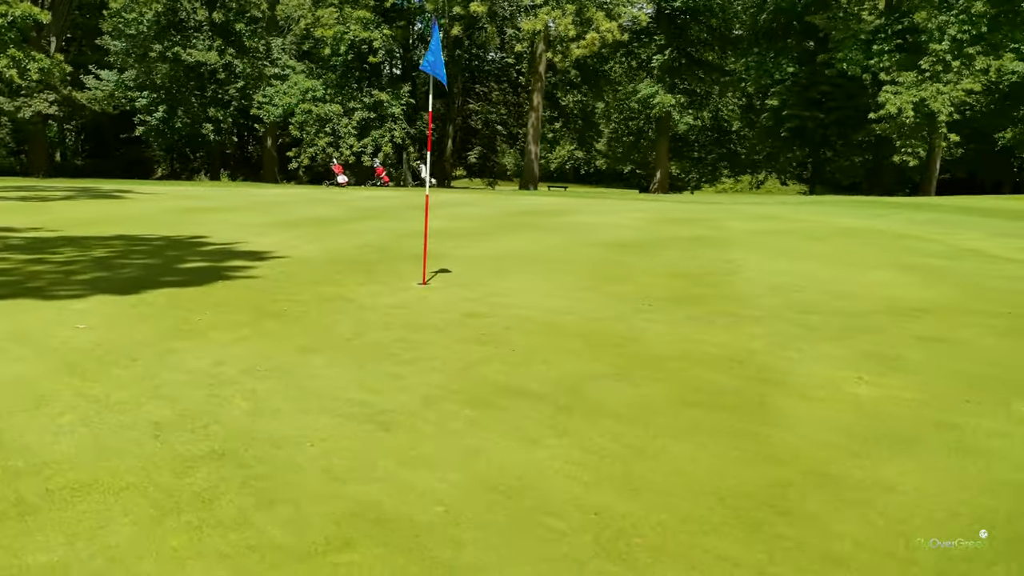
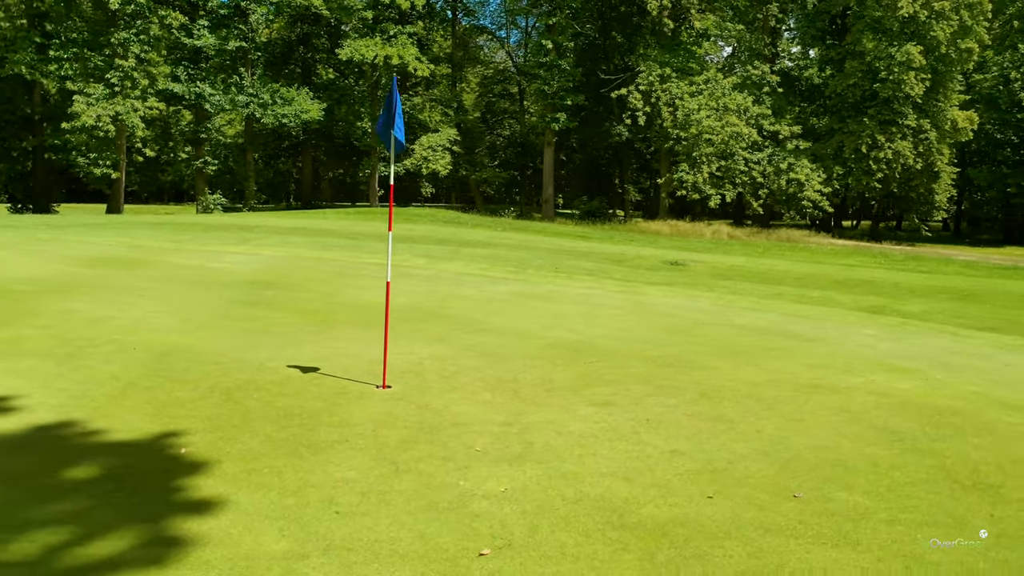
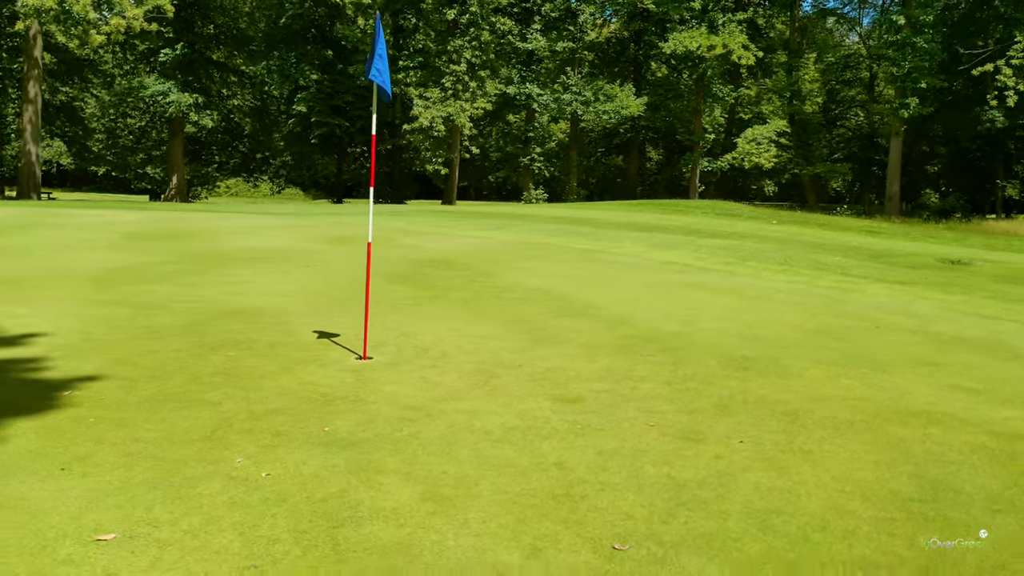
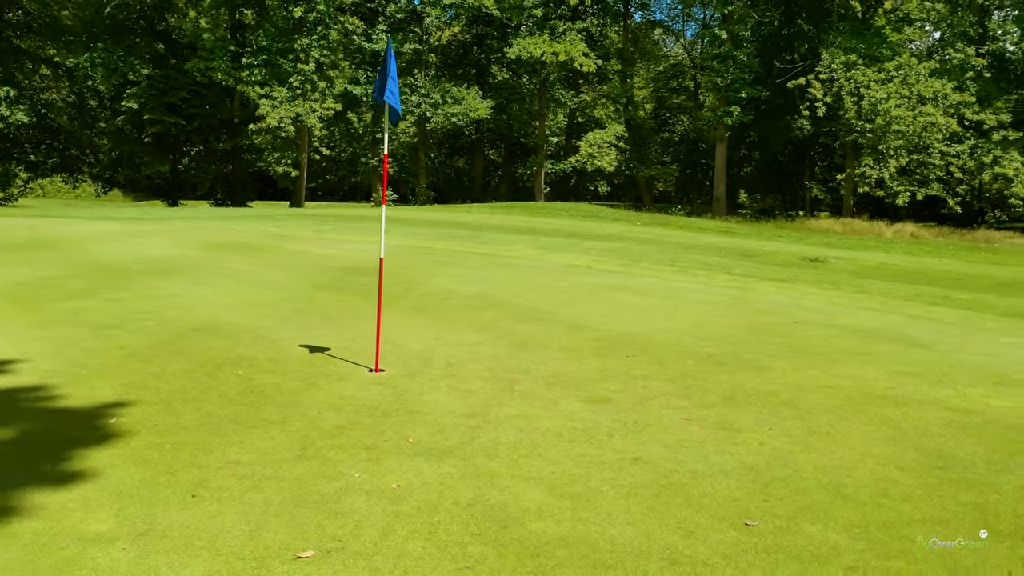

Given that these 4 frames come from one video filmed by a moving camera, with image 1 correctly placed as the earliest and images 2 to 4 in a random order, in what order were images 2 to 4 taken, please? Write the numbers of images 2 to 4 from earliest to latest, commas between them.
3, 4, 2
